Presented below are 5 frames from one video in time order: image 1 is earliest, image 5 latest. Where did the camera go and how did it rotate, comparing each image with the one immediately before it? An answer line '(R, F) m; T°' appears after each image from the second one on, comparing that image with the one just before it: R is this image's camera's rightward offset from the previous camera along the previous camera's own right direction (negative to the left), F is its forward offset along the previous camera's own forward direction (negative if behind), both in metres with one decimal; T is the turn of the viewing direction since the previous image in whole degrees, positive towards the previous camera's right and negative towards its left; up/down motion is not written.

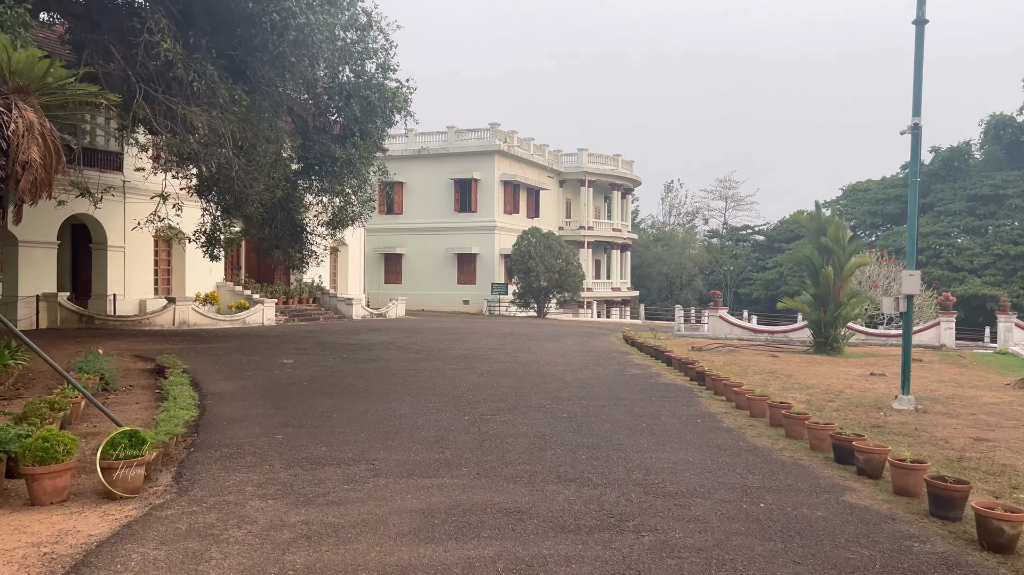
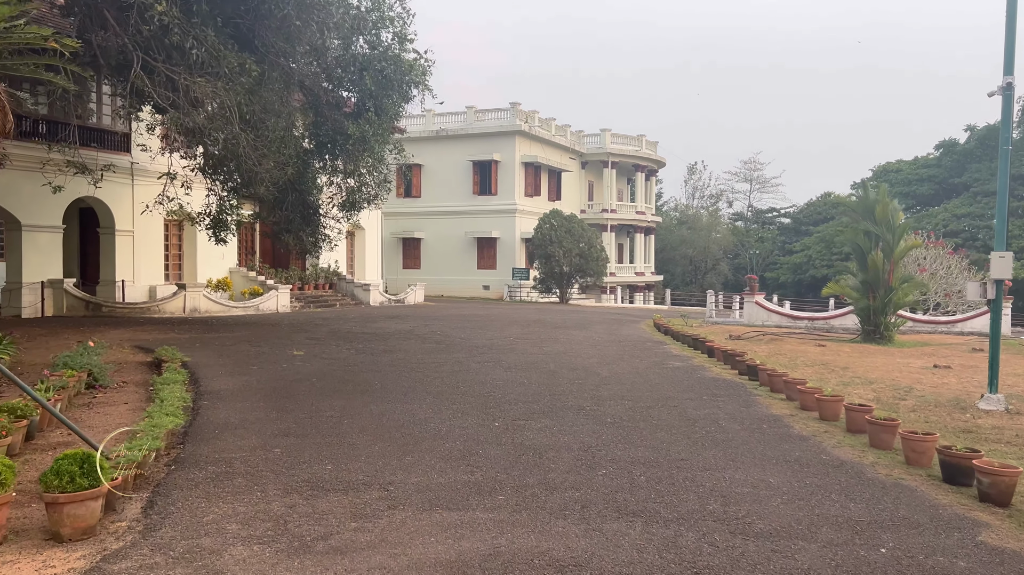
(-0.1, +1.0) m; -1°
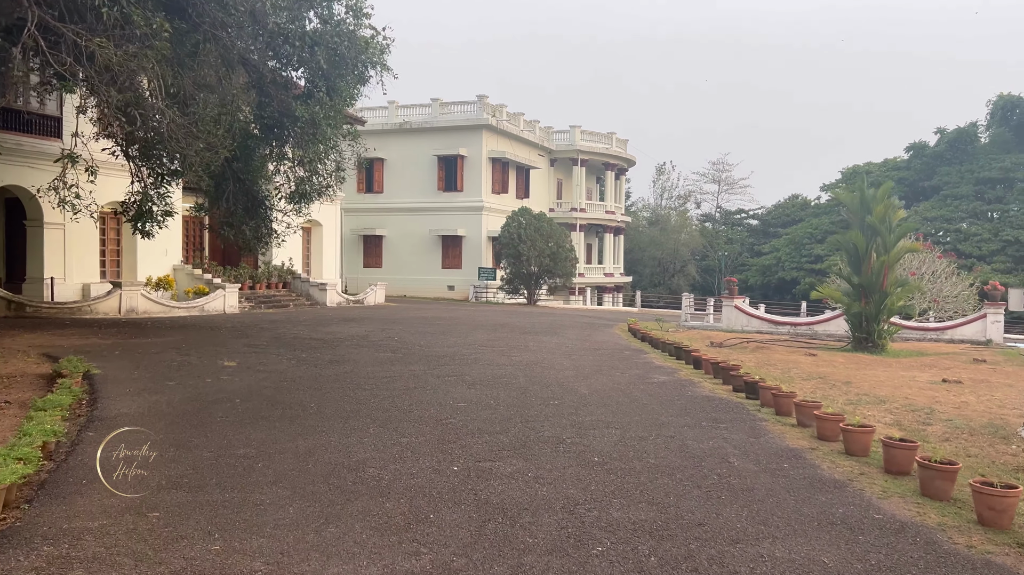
(0.0, +1.3) m; +2°
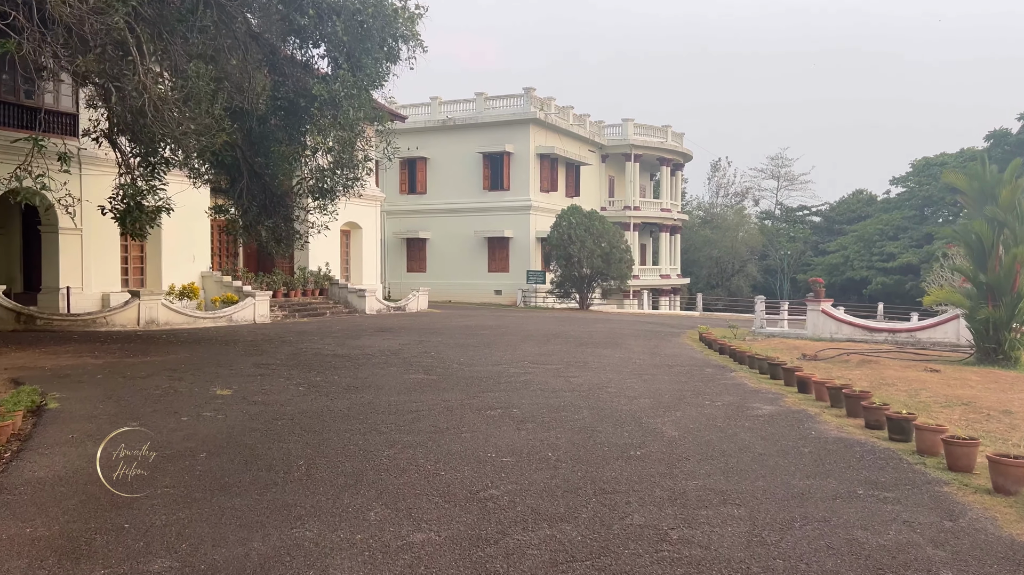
(-0.1, +2.0) m; -3°
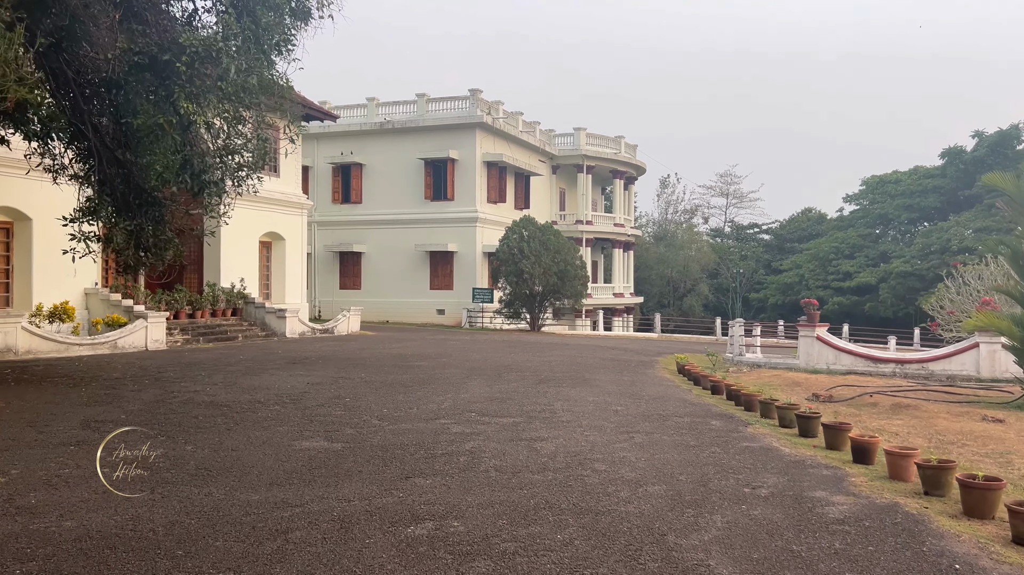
(0.0, +2.7) m; +4°
